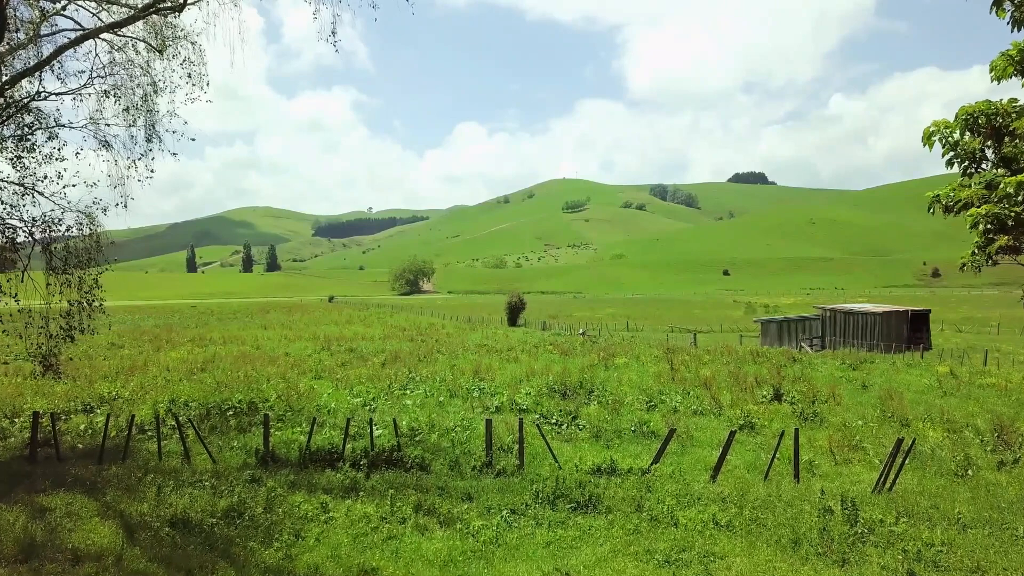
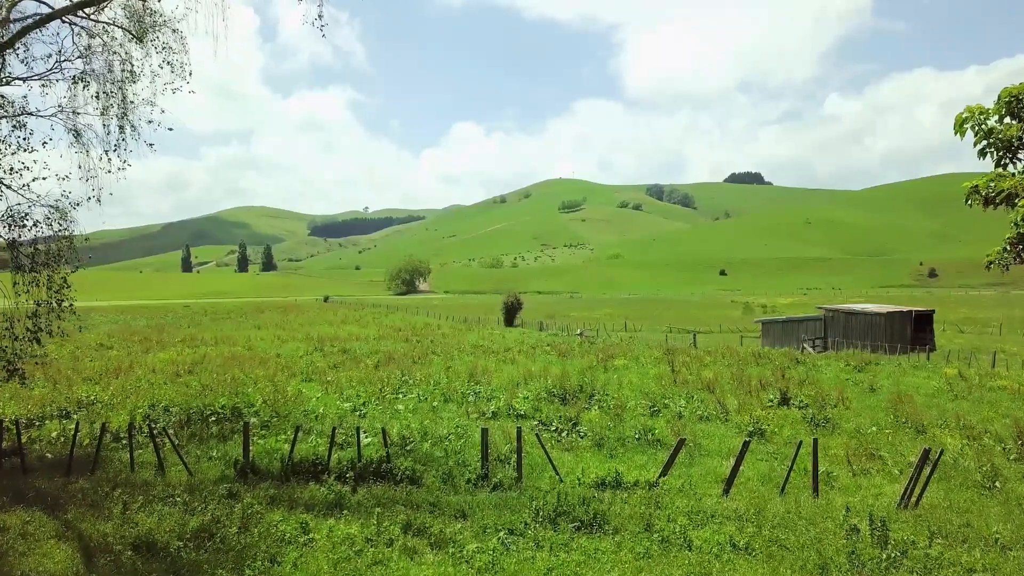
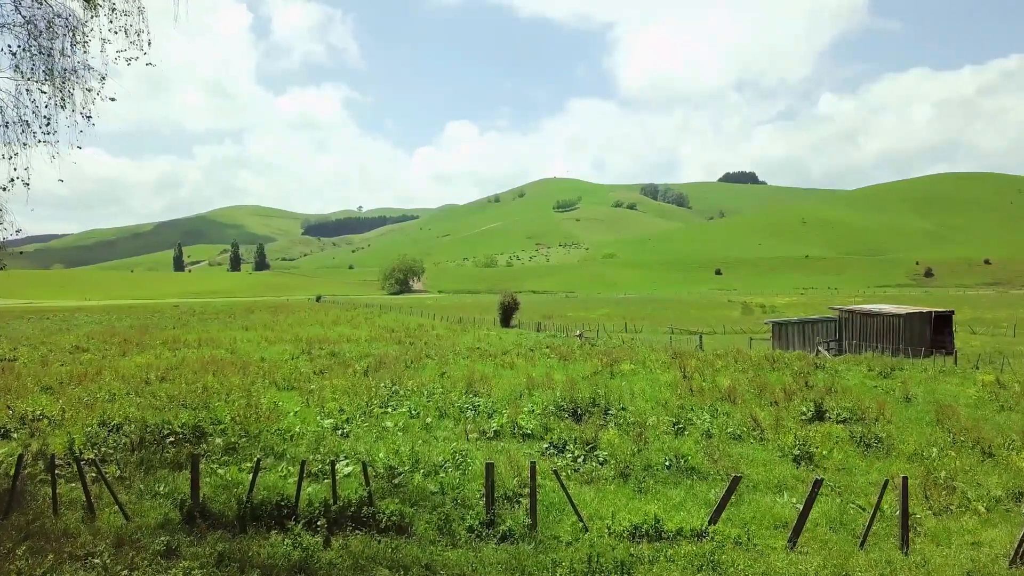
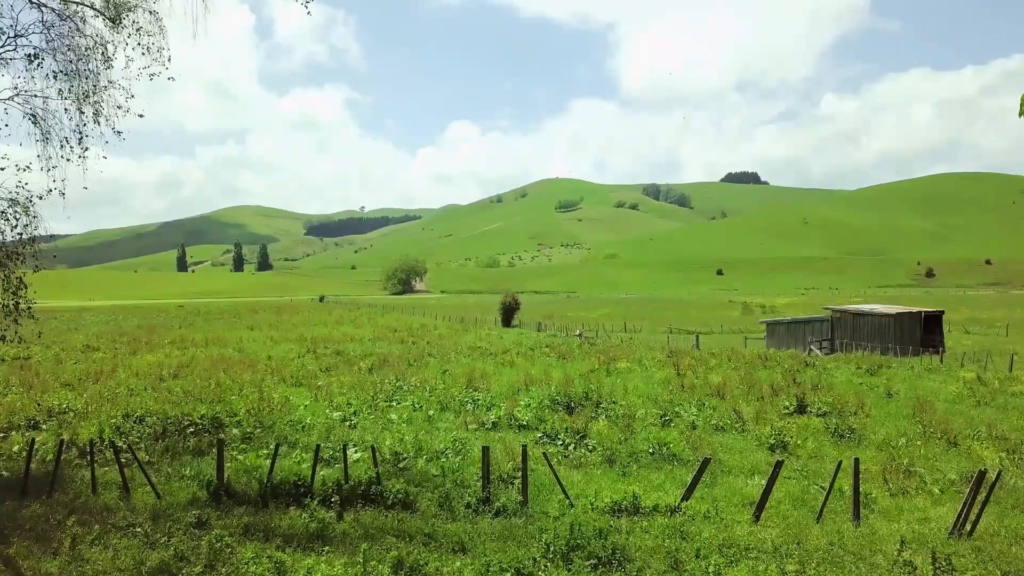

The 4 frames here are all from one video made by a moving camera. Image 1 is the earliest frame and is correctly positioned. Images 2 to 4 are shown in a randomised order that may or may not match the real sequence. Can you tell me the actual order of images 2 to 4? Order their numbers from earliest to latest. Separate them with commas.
2, 4, 3
